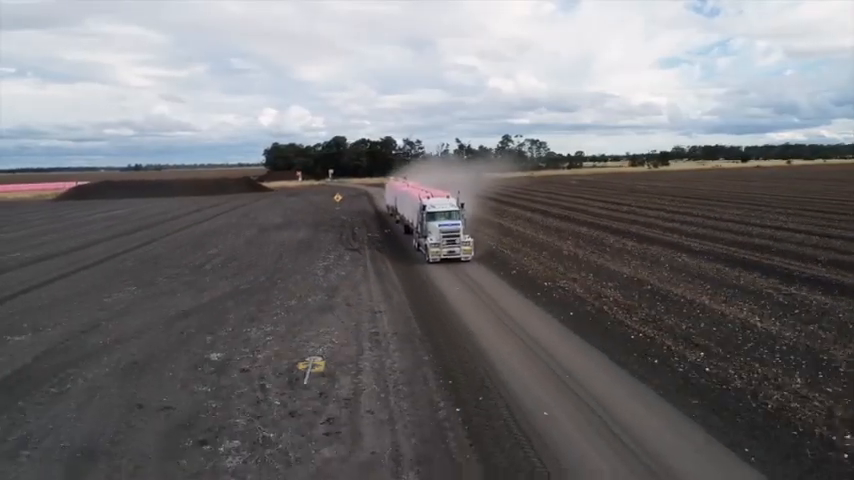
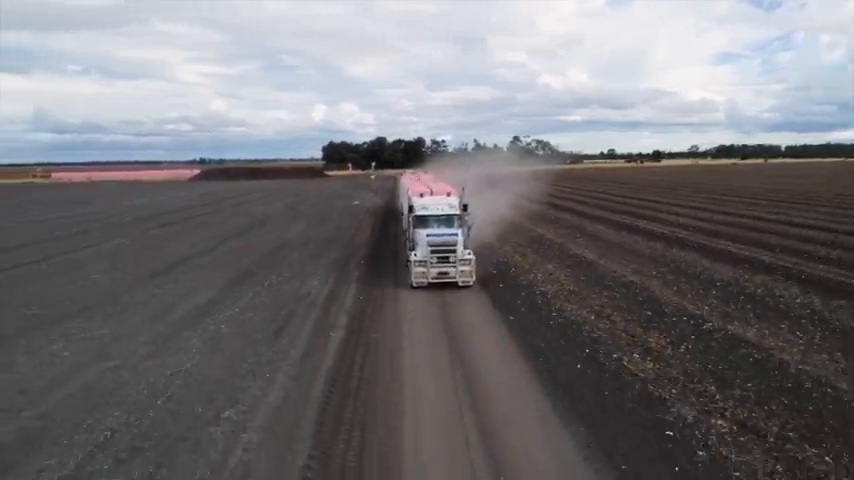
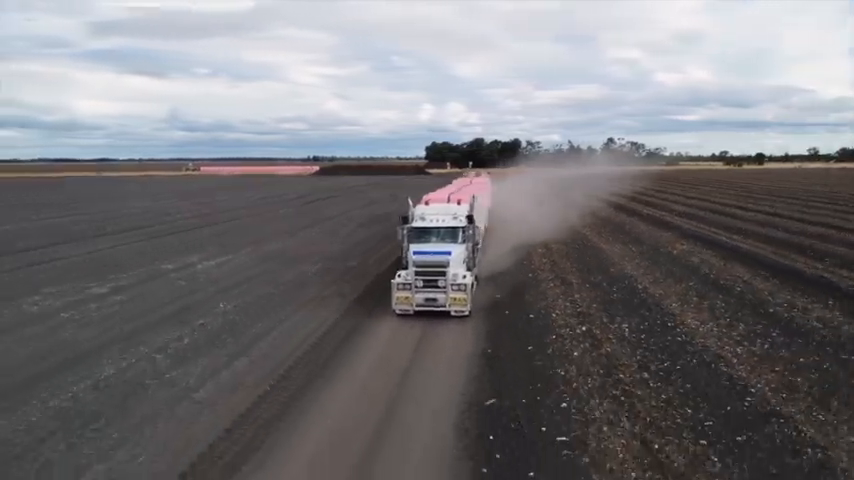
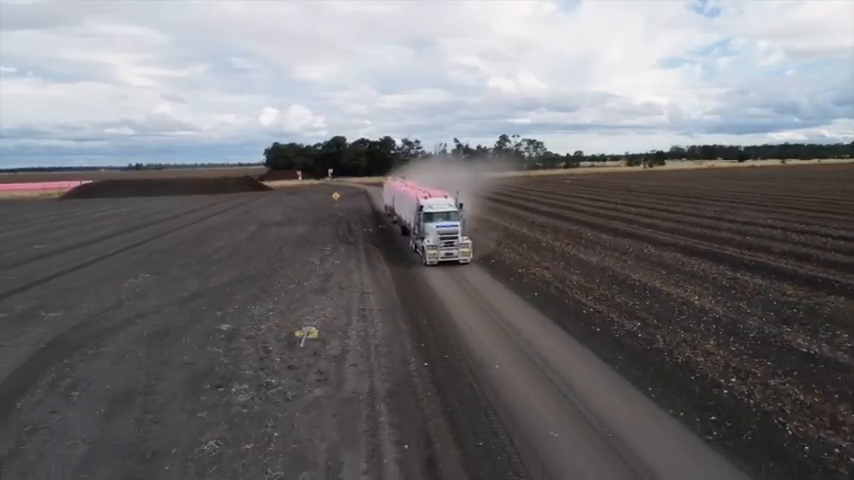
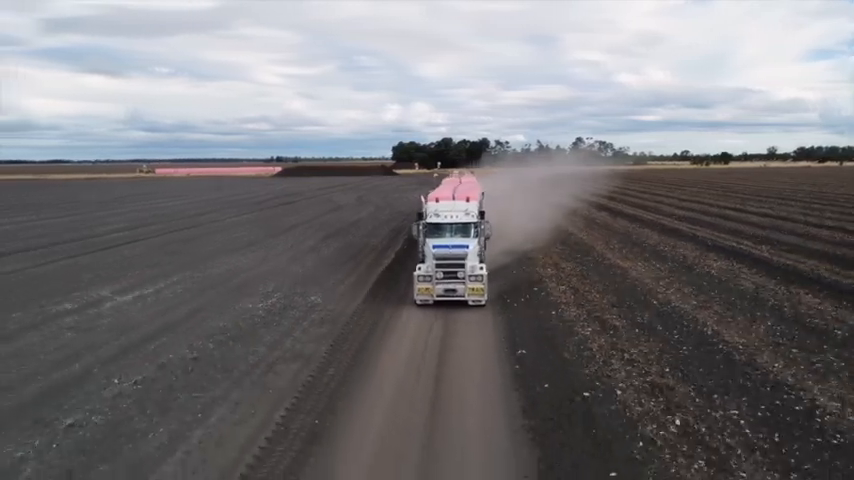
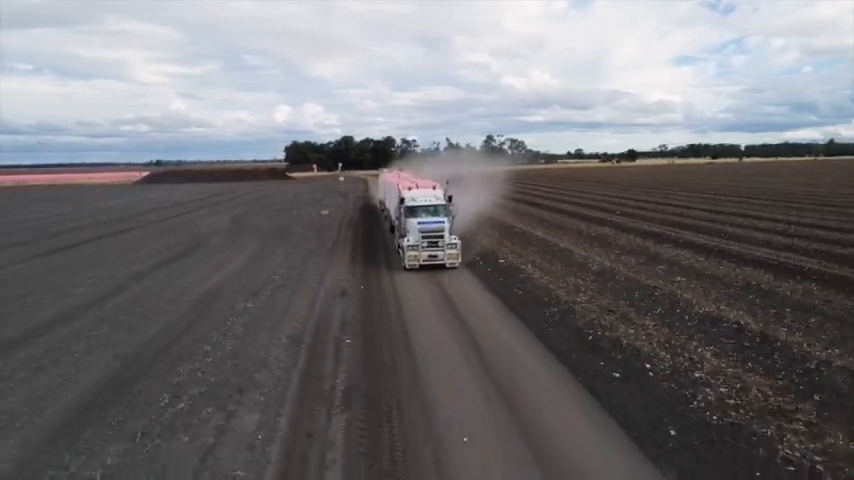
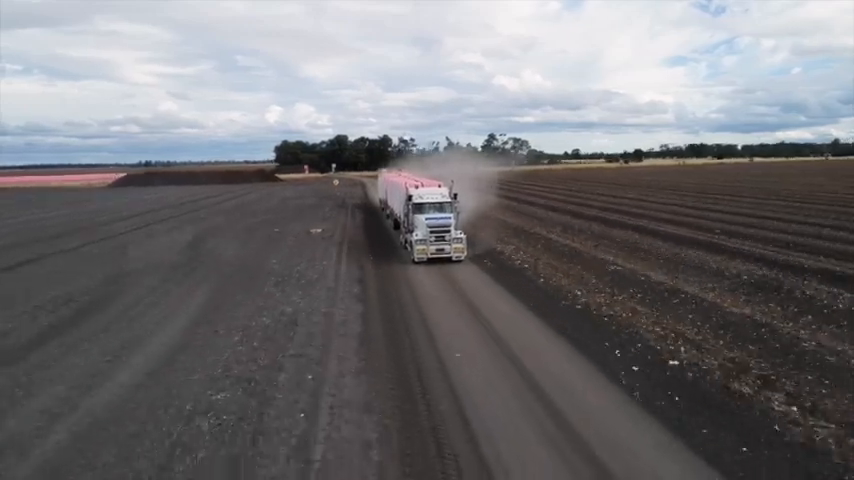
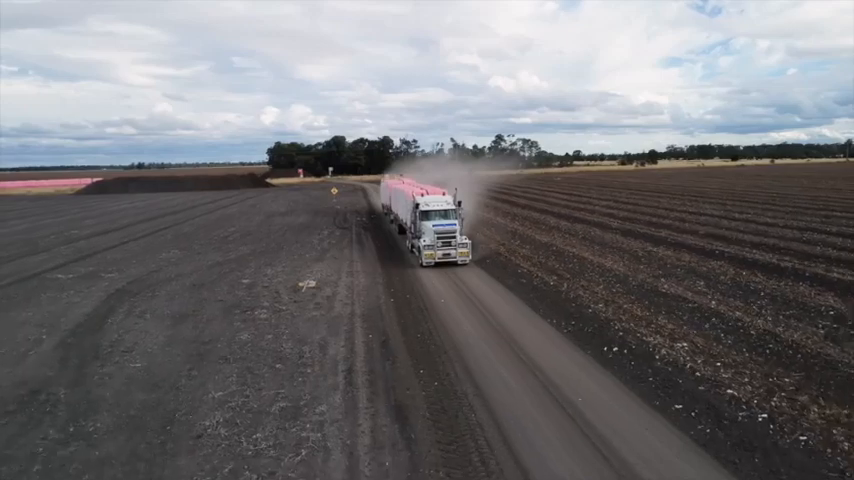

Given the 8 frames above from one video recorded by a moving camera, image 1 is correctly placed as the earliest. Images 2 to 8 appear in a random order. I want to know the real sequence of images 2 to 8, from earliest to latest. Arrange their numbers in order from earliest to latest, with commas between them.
4, 8, 7, 6, 2, 5, 3
